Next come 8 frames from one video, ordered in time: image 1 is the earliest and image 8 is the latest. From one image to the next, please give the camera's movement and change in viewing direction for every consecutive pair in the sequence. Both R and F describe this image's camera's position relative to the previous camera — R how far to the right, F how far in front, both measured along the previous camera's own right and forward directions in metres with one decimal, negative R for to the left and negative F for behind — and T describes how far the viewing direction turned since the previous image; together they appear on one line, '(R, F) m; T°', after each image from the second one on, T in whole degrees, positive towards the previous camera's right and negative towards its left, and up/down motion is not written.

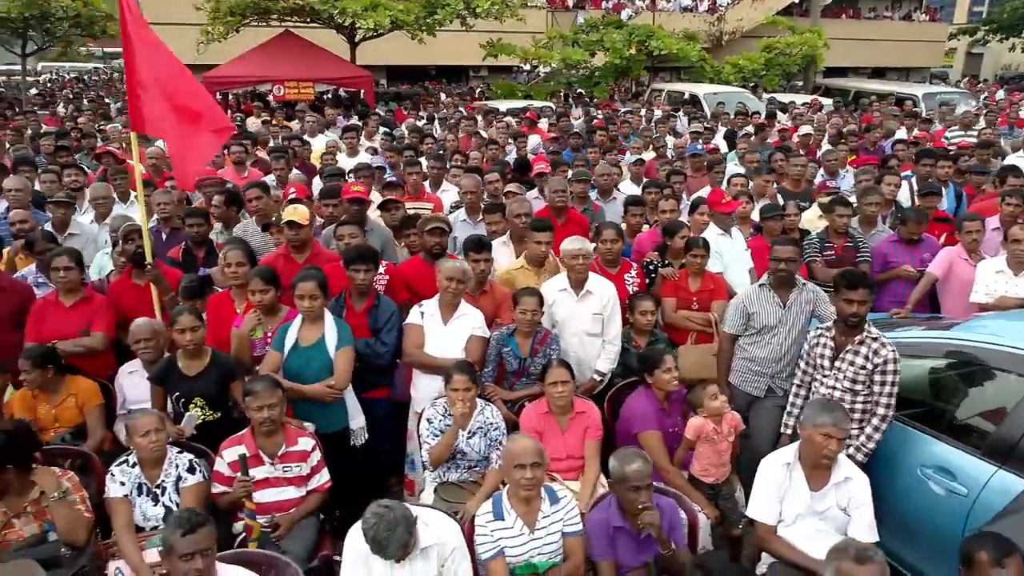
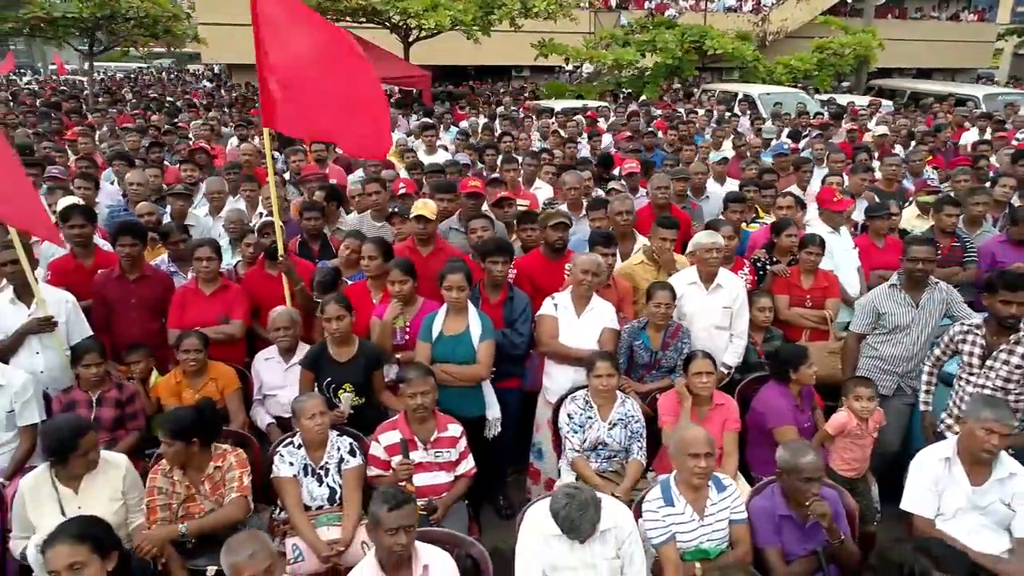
(-0.8, -0.1) m; -2°
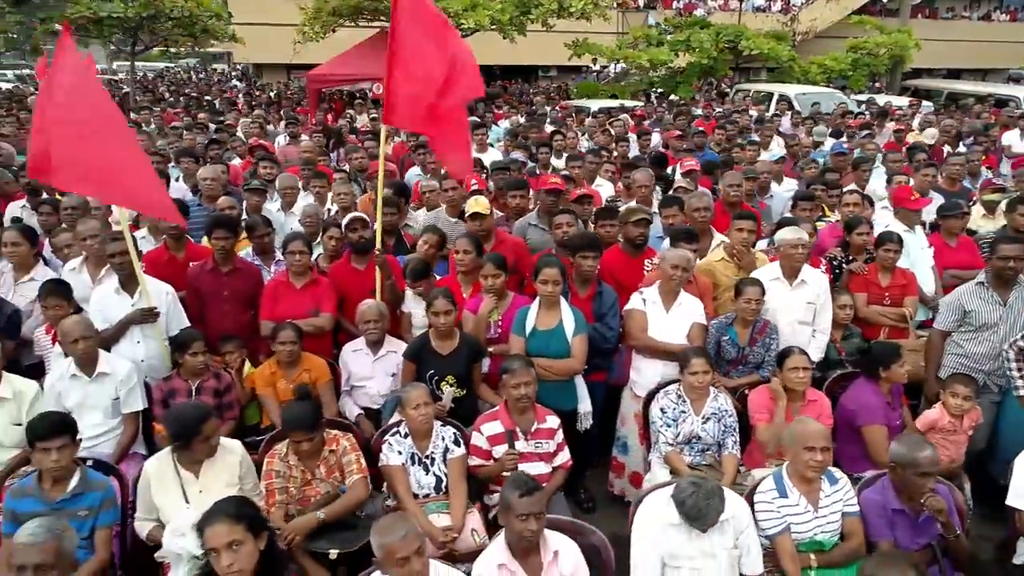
(-0.6, -0.1) m; -1°
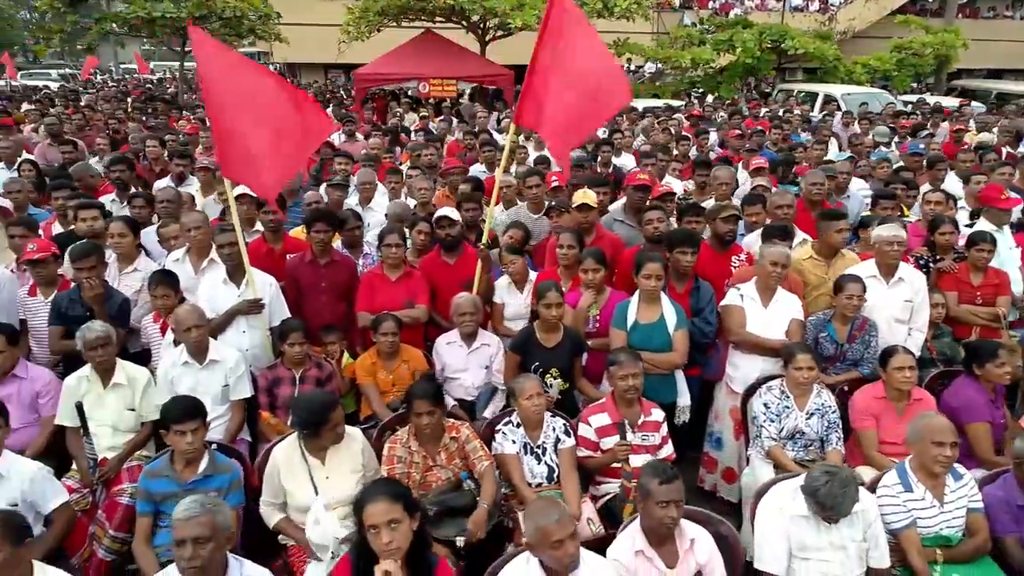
(-0.6, -0.1) m; -2°
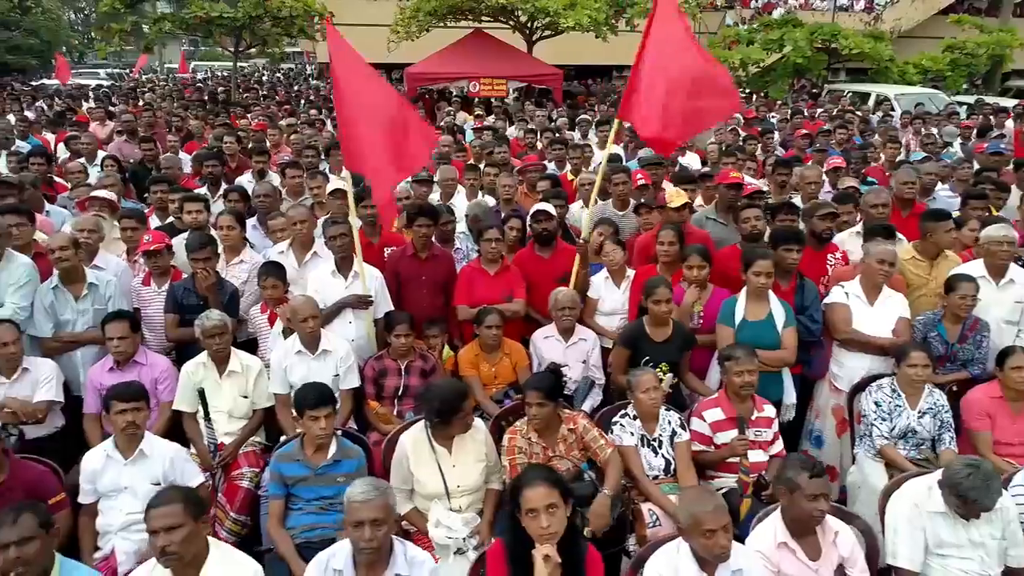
(-0.6, -0.1) m; -2°
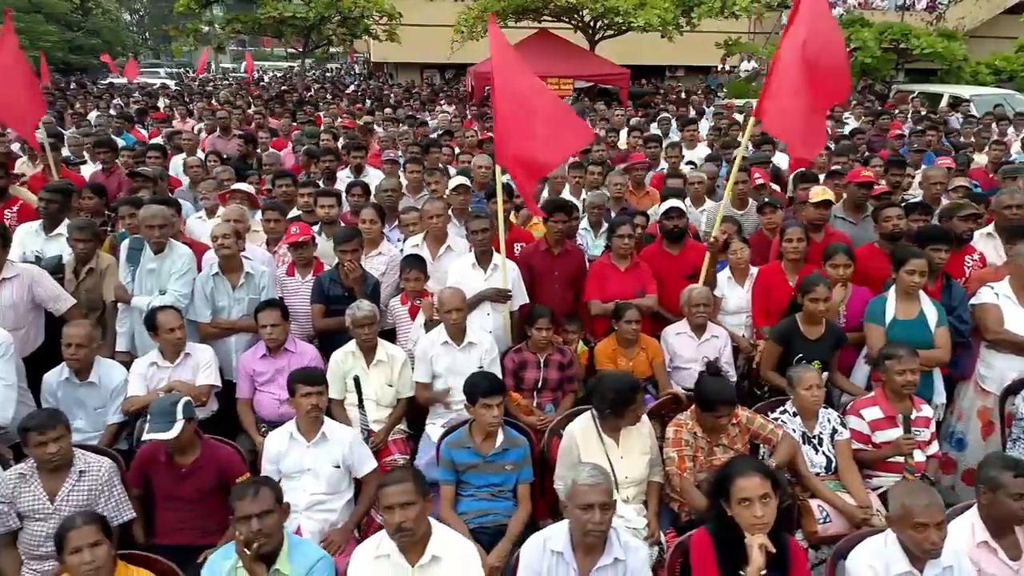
(-0.8, -0.1) m; -3°
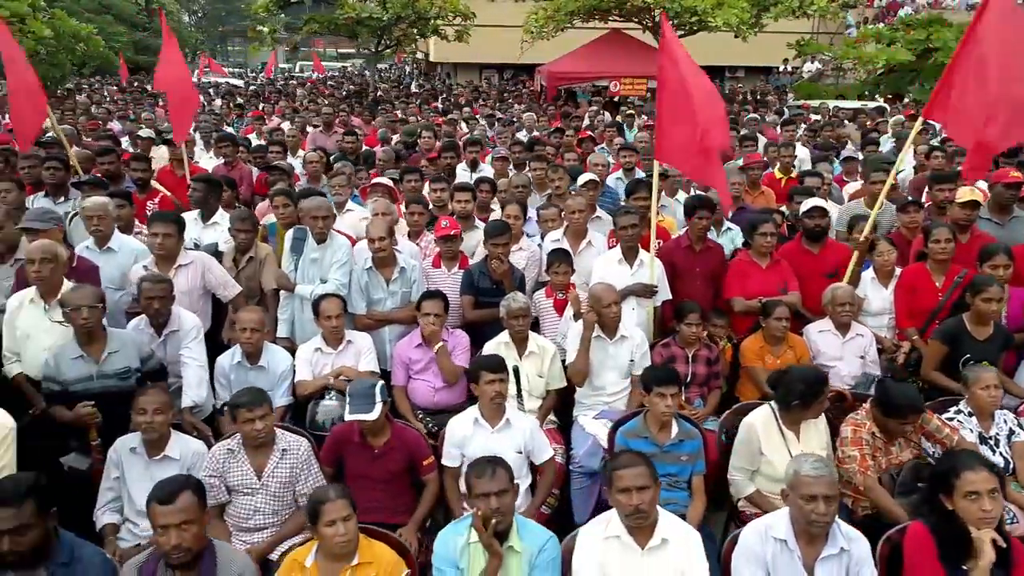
(-0.9, -0.1) m; -3°
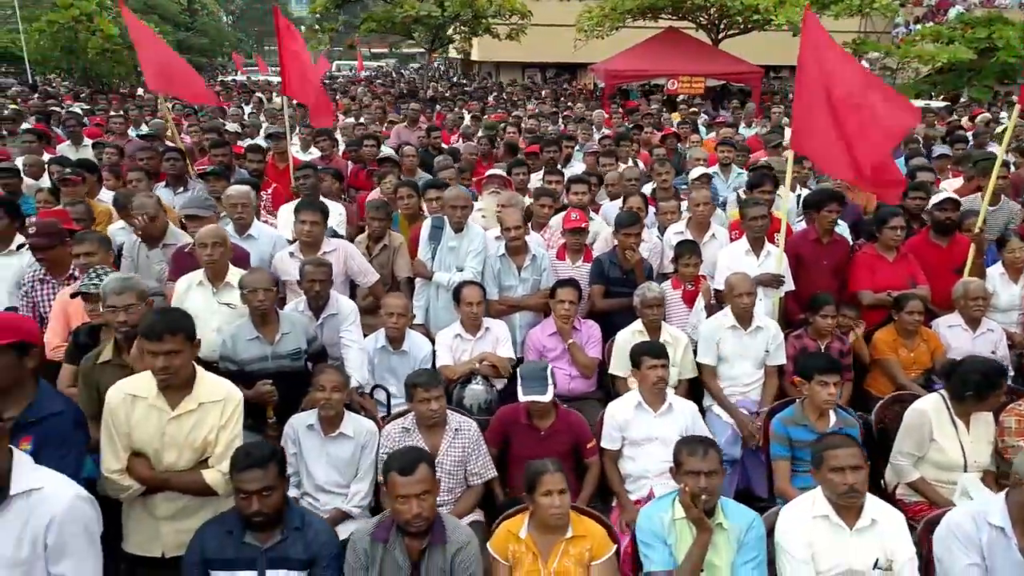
(-0.9, -0.1) m; -2°
